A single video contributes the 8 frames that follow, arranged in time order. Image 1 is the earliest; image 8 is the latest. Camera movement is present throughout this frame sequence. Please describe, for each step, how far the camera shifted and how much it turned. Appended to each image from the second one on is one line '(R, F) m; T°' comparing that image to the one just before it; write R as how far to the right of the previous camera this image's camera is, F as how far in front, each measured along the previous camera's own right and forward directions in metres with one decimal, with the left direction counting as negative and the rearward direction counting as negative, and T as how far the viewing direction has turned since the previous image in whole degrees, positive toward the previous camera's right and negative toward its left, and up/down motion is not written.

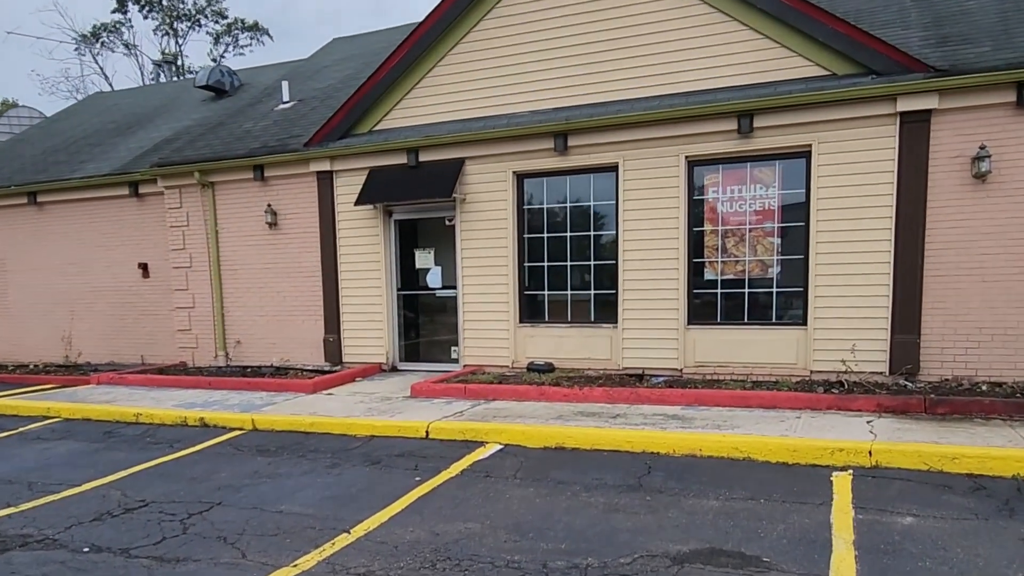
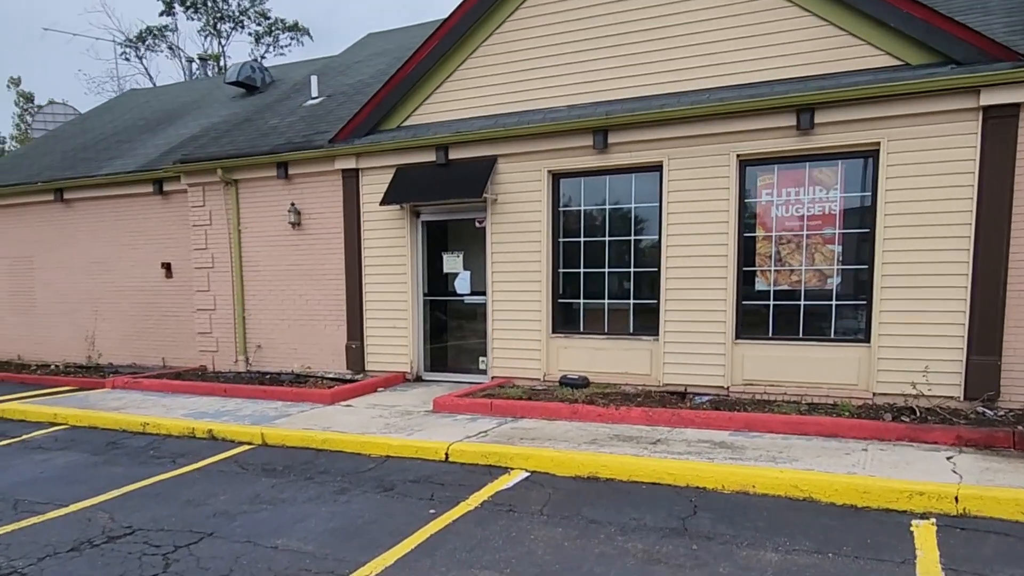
(0.0, +0.6) m; -3°
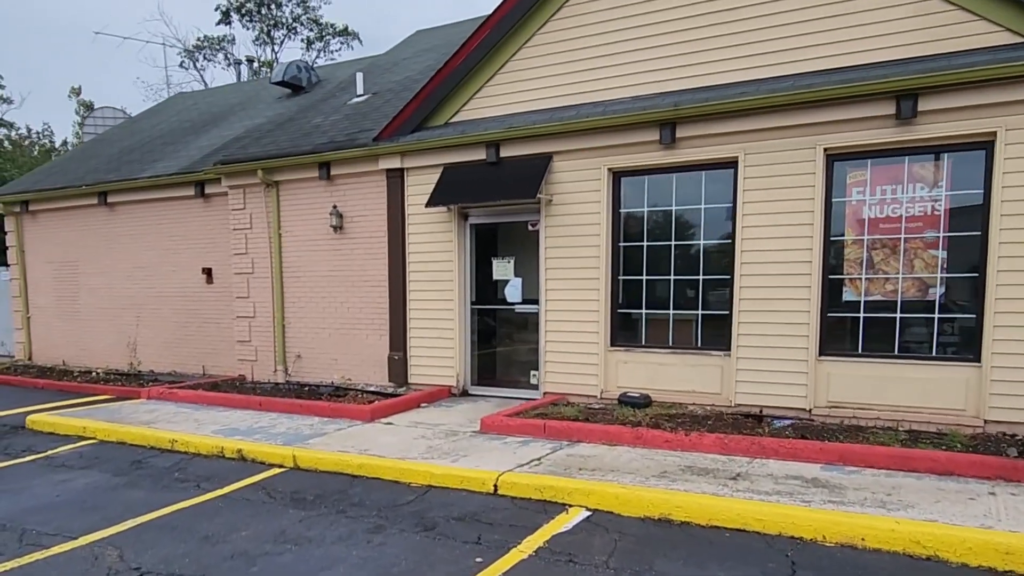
(-0.1, +0.6) m; -4°
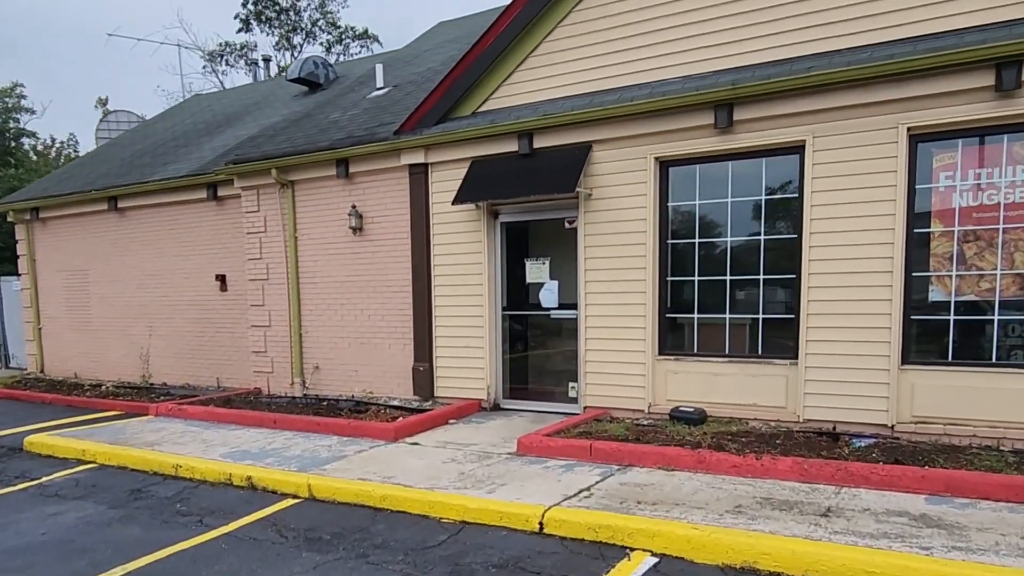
(-0.1, +0.7) m; -2°
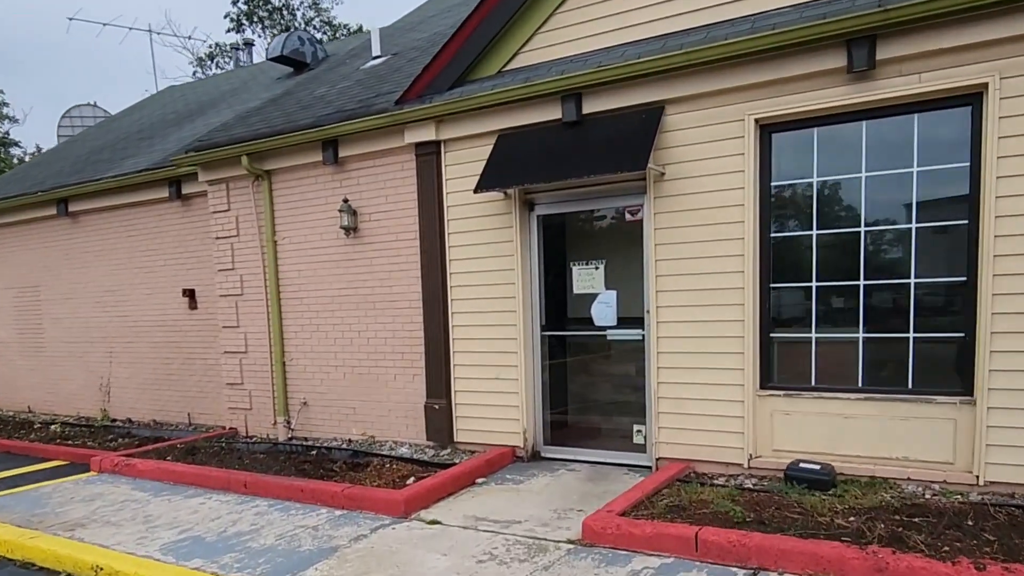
(-0.3, +1.7) m; 0°
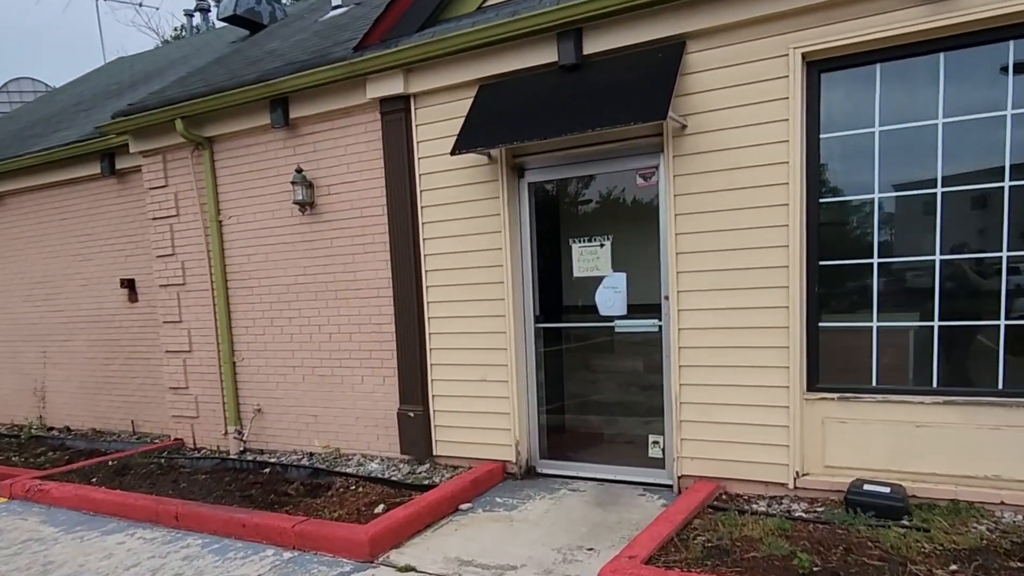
(0.0, +0.9) m; +1°
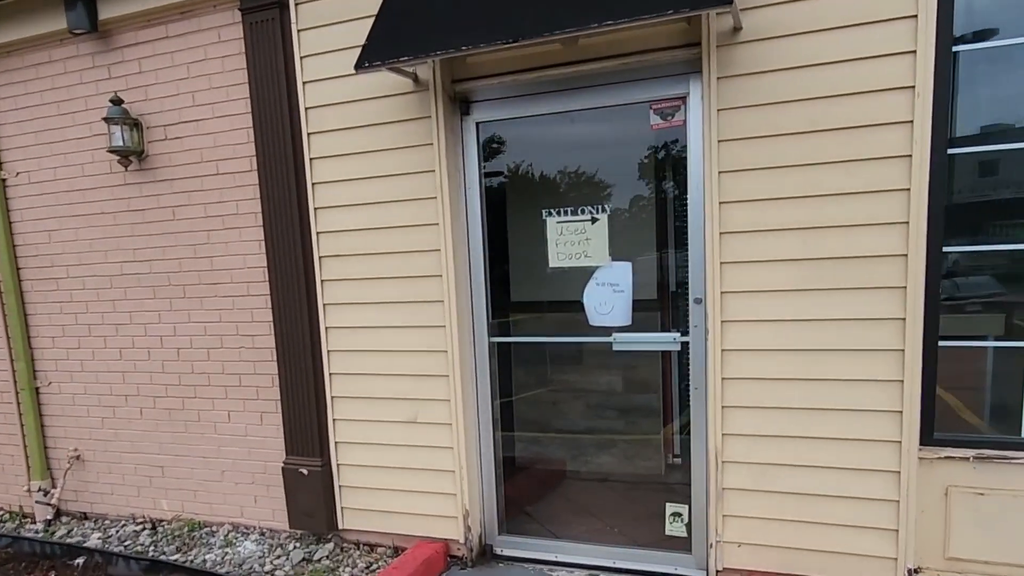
(-0.2, +1.6) m; +8°
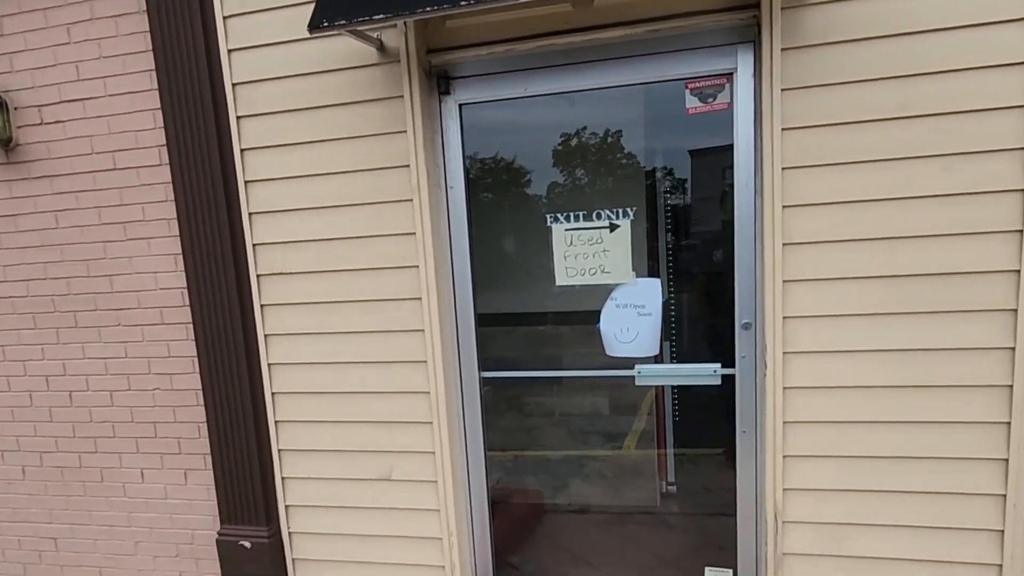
(-0.3, +0.6) m; +7°
